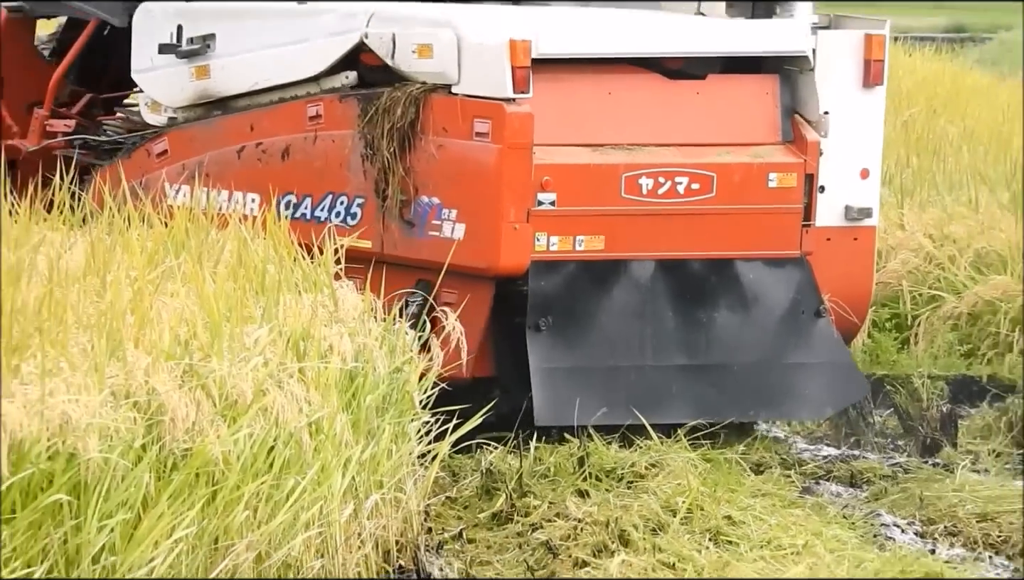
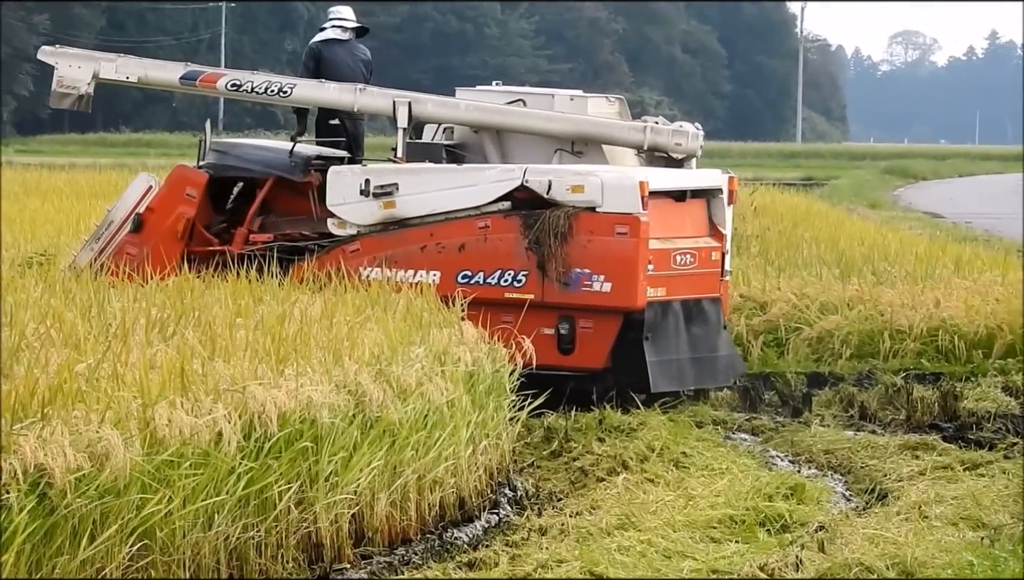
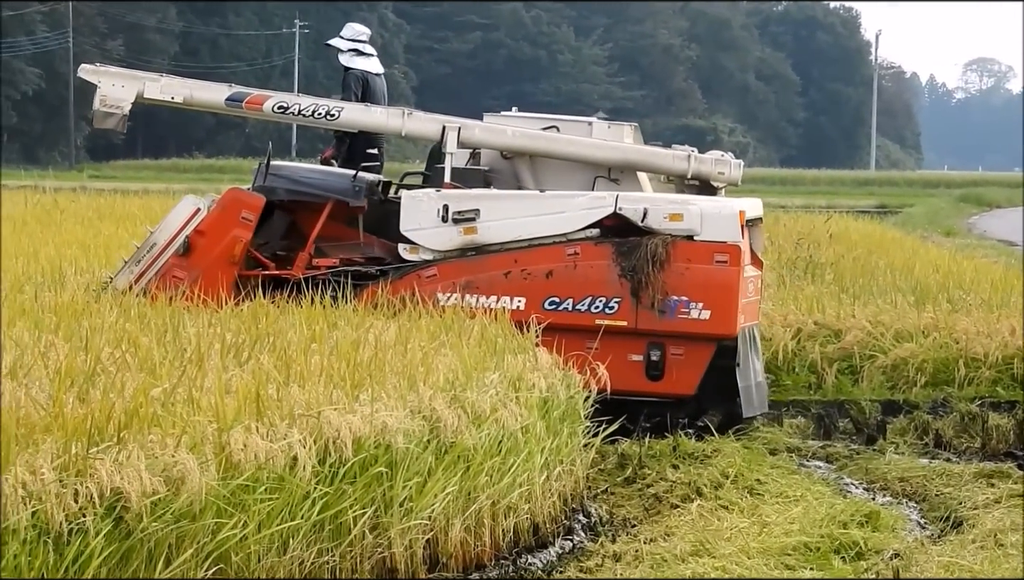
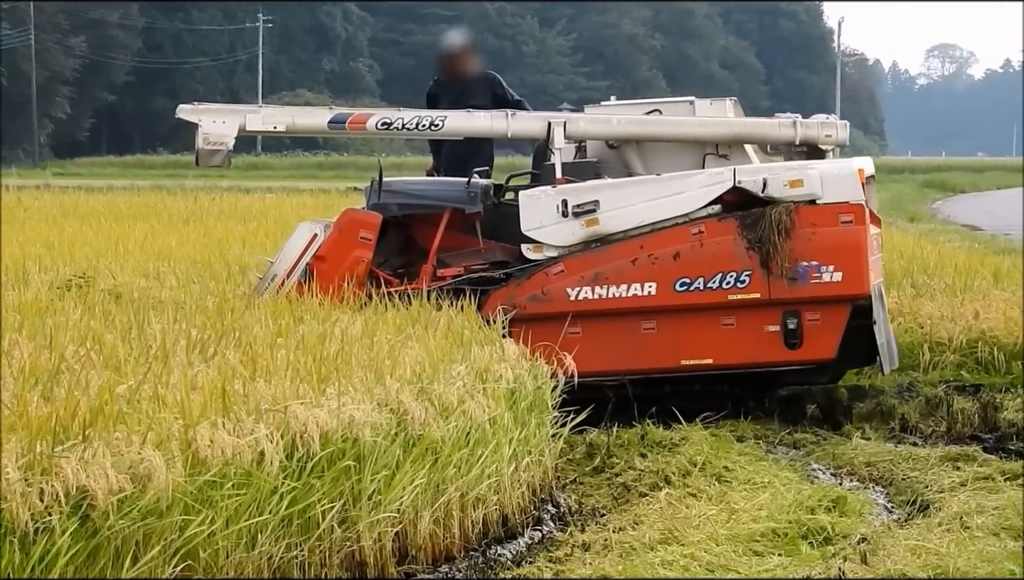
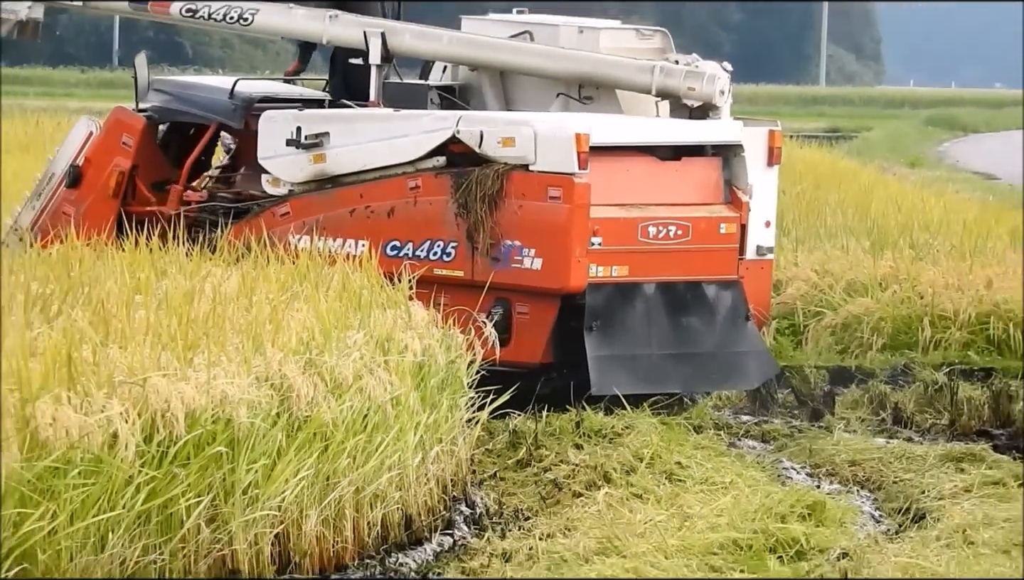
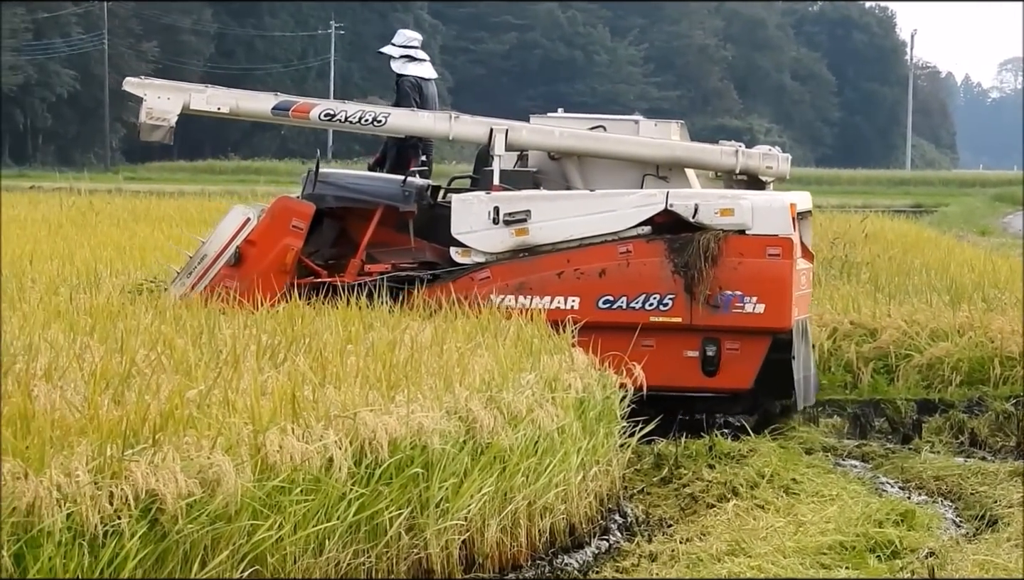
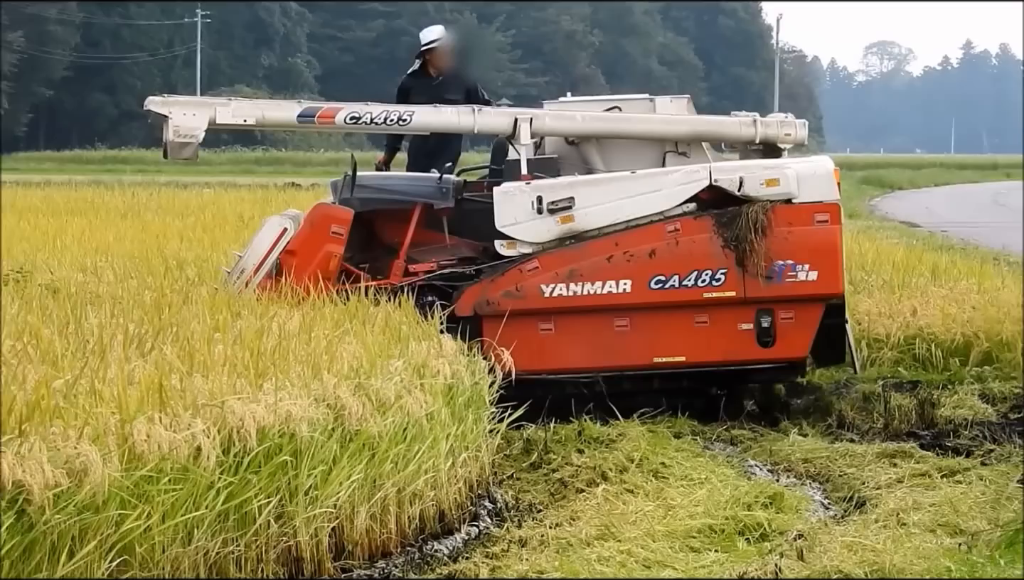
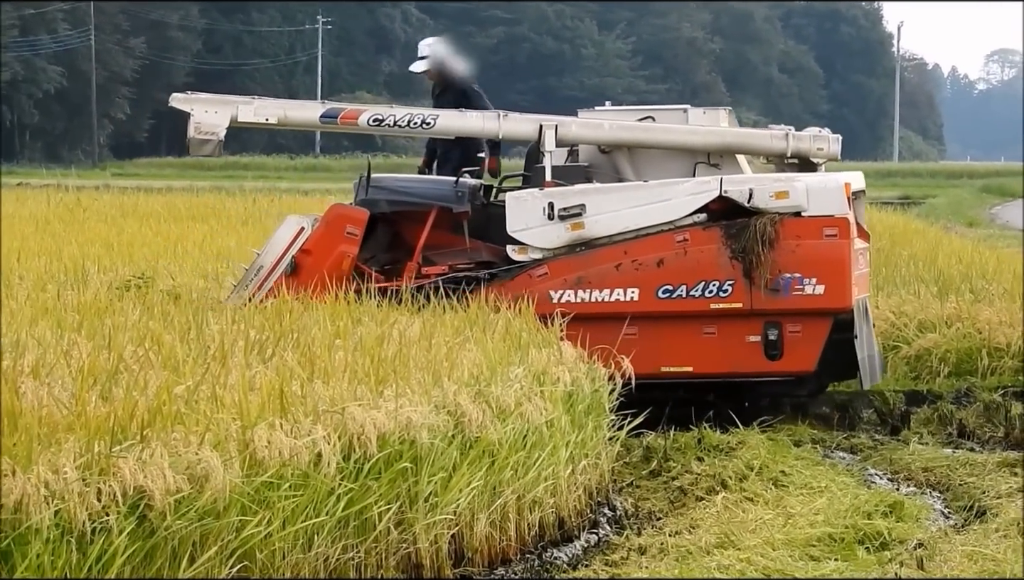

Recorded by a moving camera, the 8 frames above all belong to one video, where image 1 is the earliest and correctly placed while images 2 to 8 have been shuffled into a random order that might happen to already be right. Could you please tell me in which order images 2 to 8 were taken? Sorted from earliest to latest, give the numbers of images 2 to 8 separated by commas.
5, 2, 3, 6, 8, 4, 7
